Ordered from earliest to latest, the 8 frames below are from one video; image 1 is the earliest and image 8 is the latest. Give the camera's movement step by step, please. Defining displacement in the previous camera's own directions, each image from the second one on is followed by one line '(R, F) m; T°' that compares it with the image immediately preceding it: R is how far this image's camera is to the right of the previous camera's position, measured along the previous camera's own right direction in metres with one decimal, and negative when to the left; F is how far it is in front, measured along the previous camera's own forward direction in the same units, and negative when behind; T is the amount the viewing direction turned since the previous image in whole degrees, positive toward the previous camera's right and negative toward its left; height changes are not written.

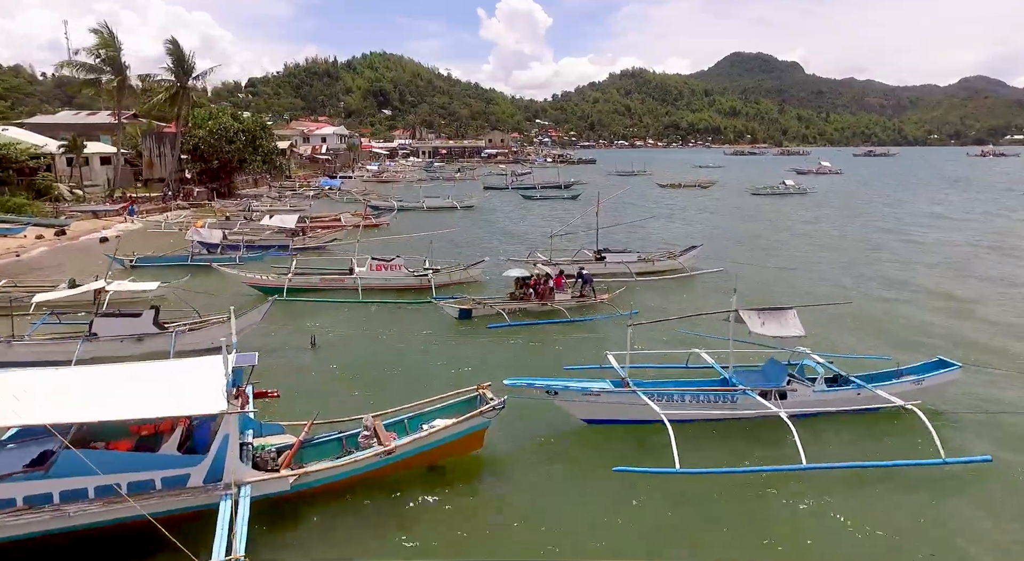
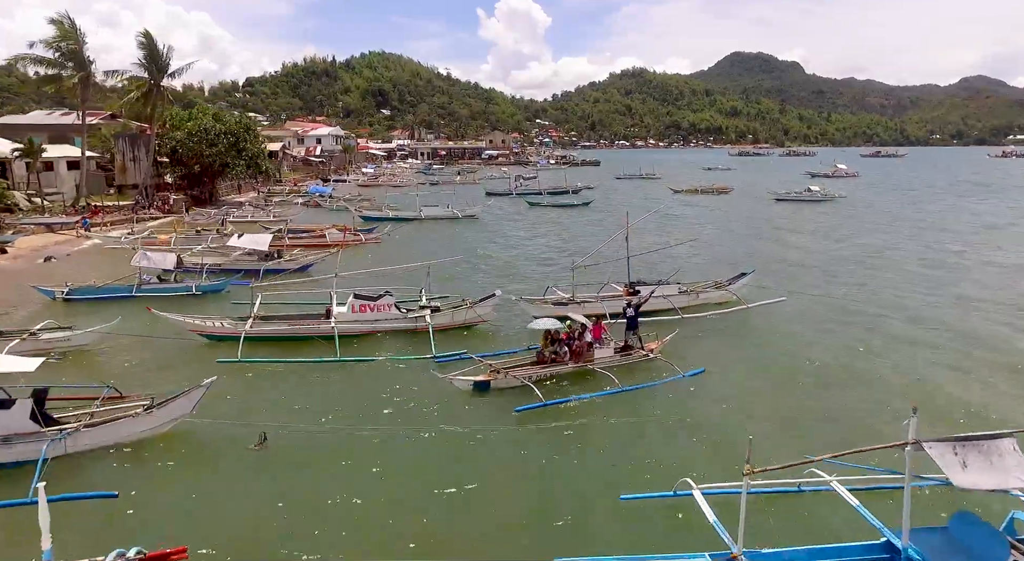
(-0.5, +4.3) m; 0°
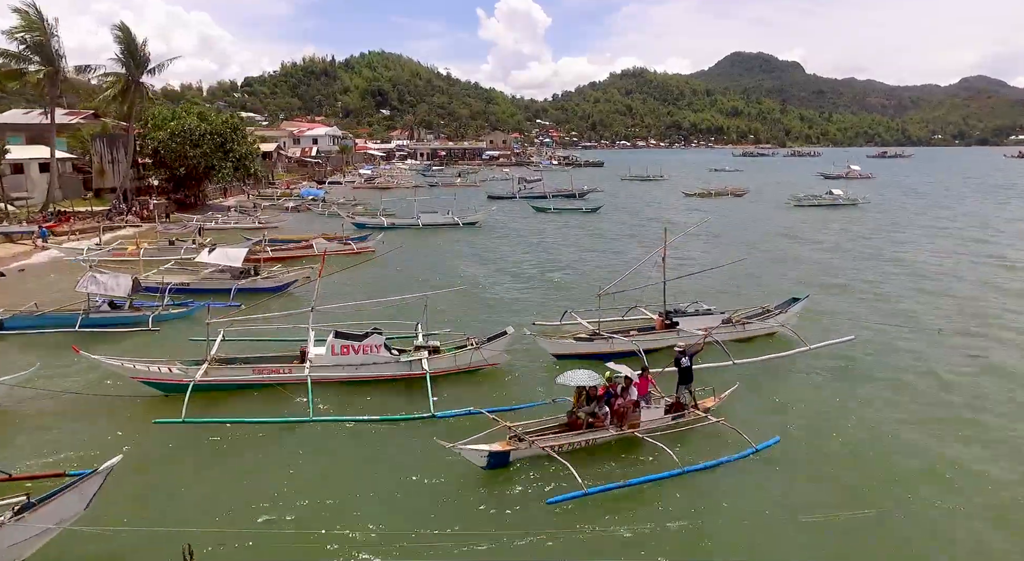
(-0.4, +3.2) m; 0°
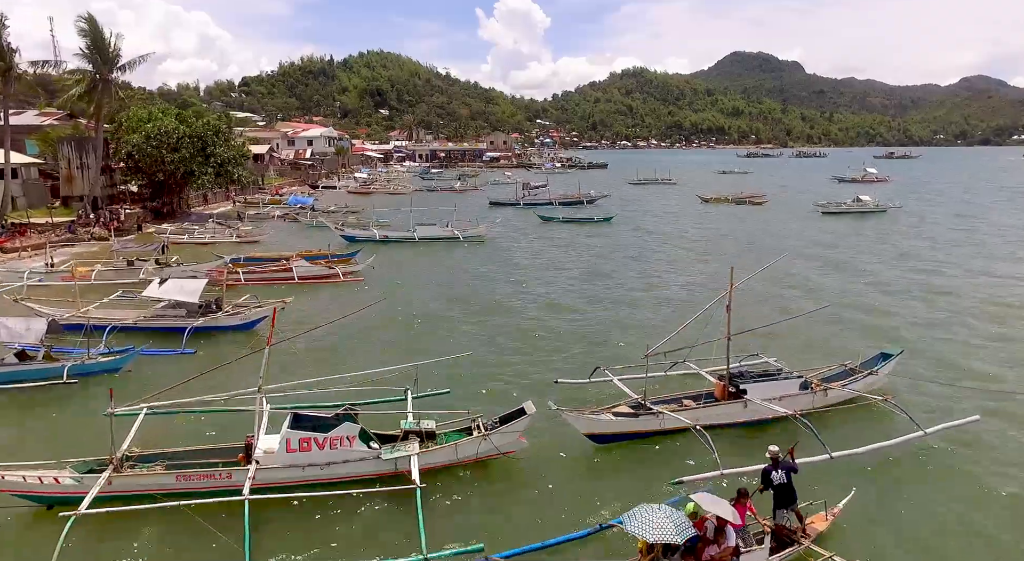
(-0.4, +3.8) m; 0°
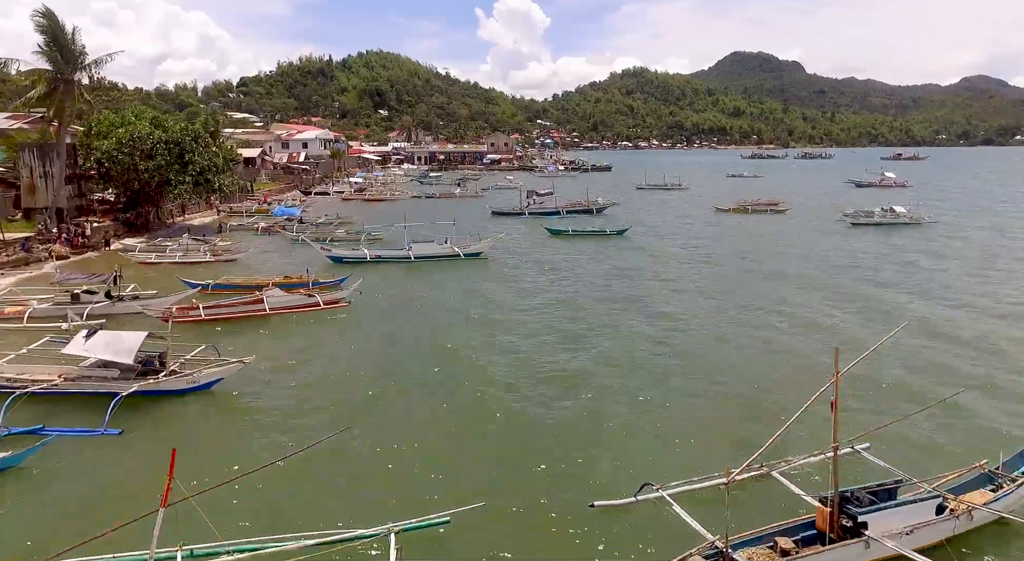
(-0.3, +3.7) m; 0°
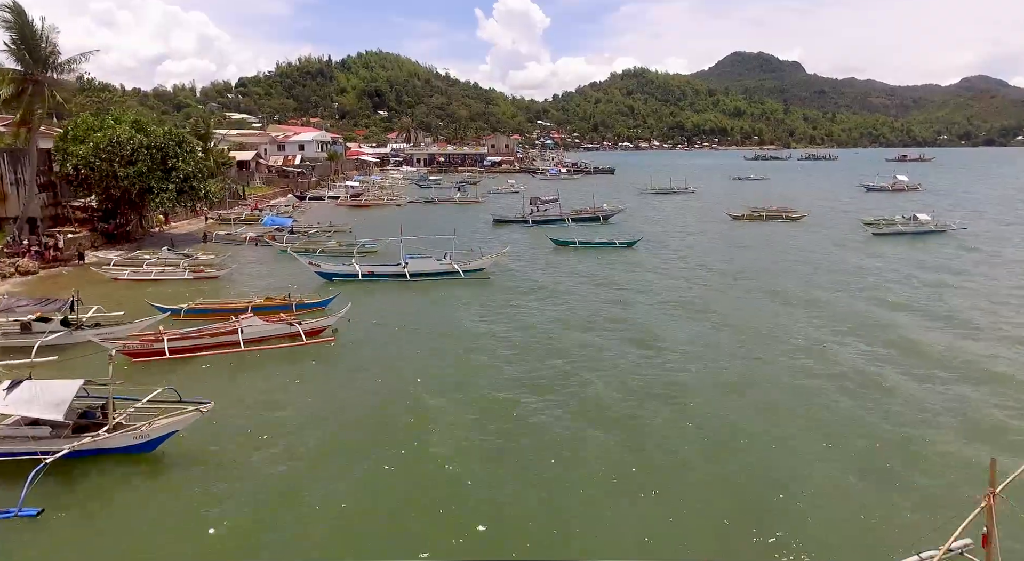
(-0.2, +2.5) m; 0°
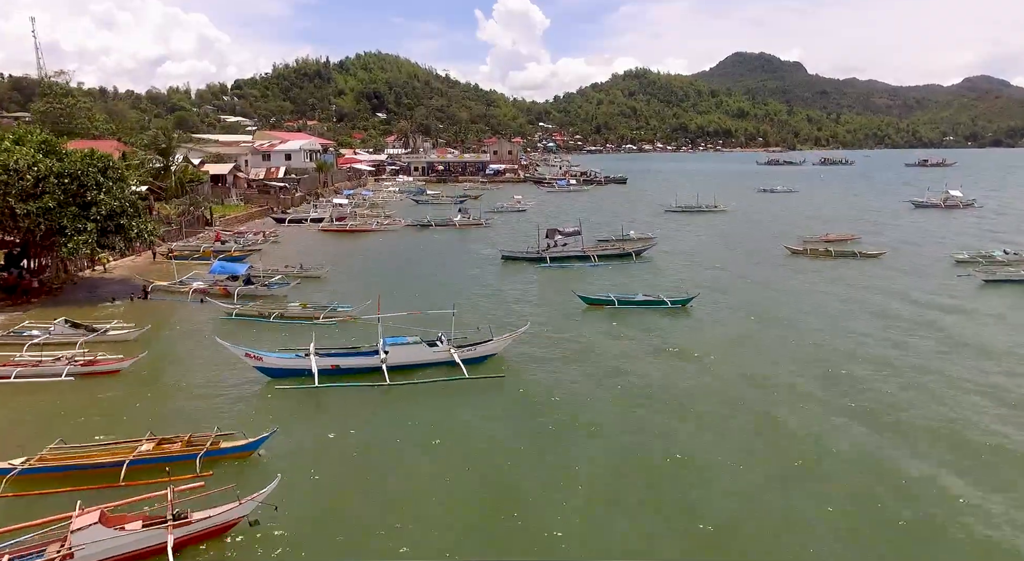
(-0.8, +8.9) m; 0°
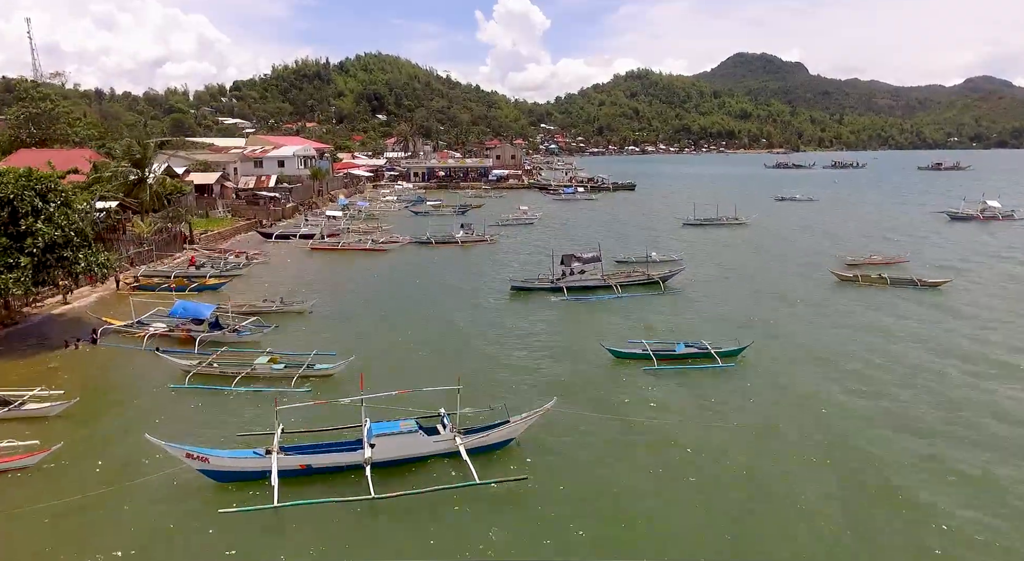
(-0.6, +5.0) m; 0°
